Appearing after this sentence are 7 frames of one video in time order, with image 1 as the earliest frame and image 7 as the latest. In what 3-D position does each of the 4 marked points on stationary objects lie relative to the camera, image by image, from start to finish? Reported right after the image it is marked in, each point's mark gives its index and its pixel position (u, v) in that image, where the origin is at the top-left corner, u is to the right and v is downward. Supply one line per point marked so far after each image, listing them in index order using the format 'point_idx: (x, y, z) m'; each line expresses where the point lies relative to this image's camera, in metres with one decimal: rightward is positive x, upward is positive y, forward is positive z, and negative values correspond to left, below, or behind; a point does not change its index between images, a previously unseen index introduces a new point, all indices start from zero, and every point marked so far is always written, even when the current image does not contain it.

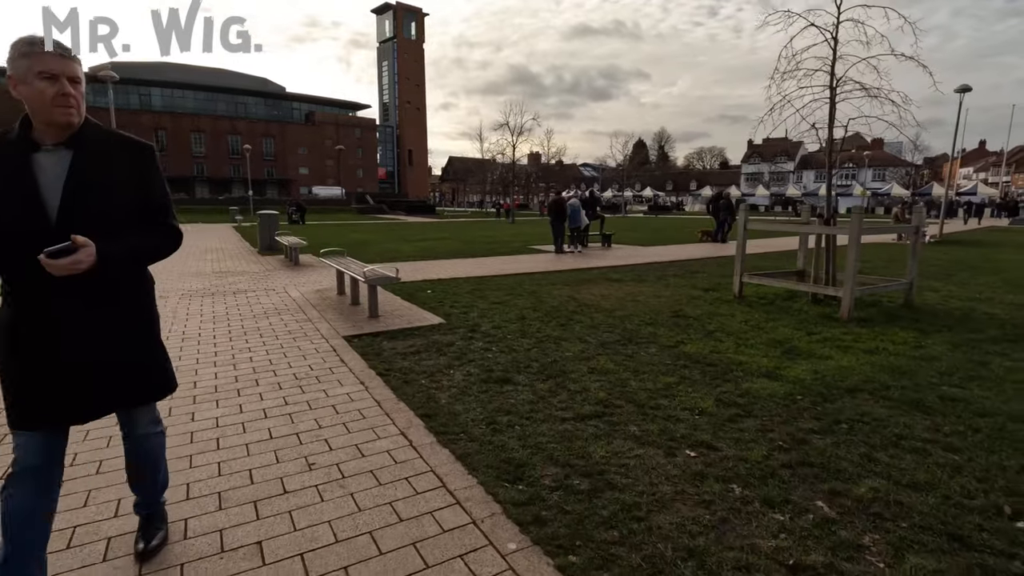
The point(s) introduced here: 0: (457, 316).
0: (-0.8, -0.4, +7.3) m
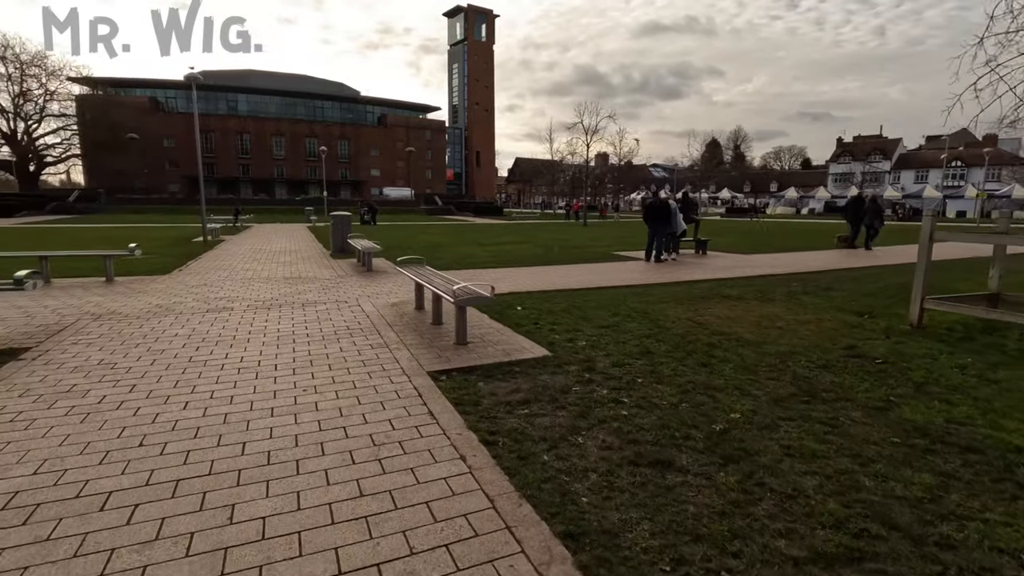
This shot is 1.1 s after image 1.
0: (+0.5, -0.6, +5.9) m
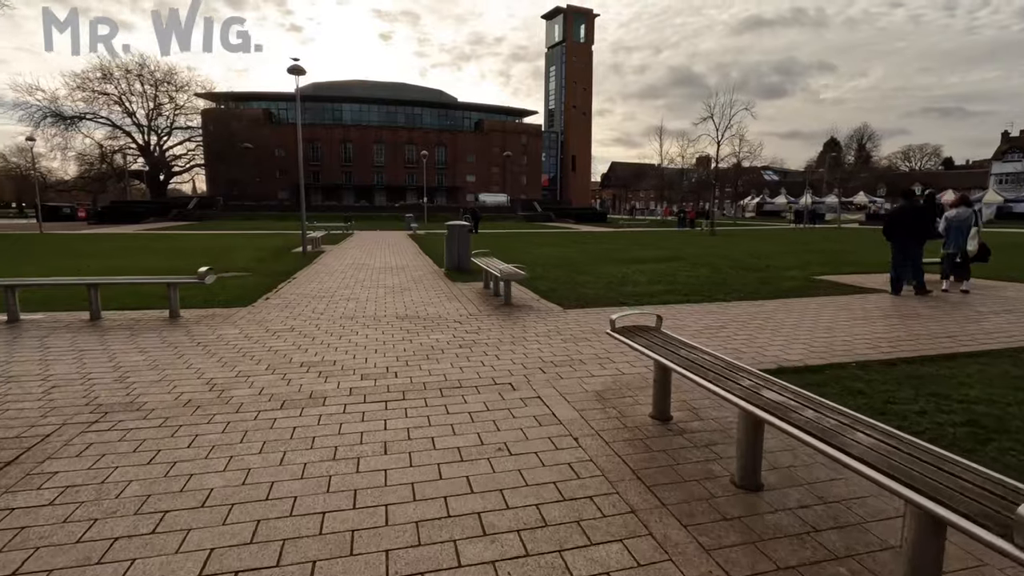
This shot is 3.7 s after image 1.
0: (+2.7, -1.3, +1.8) m
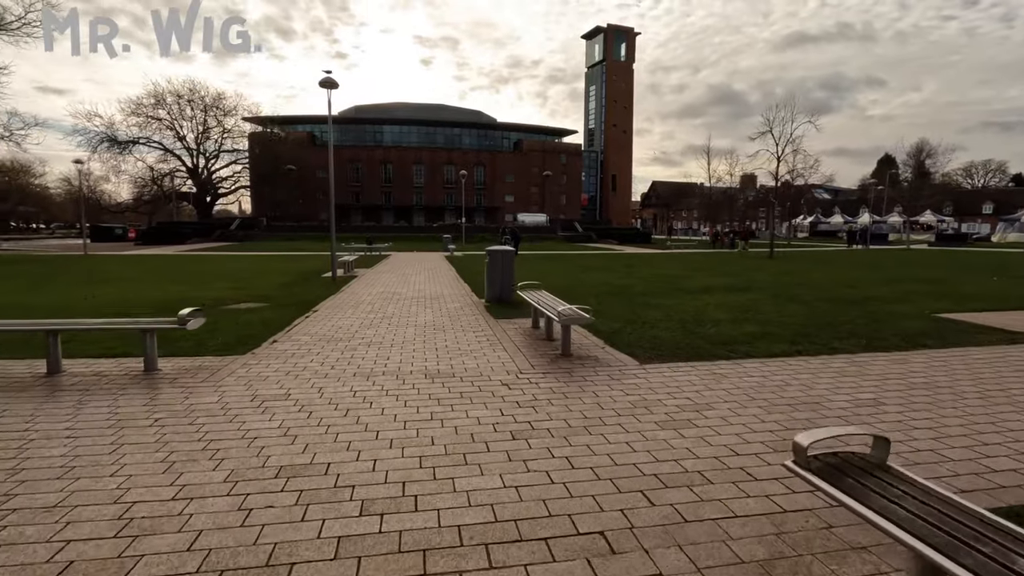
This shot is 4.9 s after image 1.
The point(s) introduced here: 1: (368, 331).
0: (+3.0, -1.7, -0.3) m
1: (-2.4, -0.7, +9.0) m
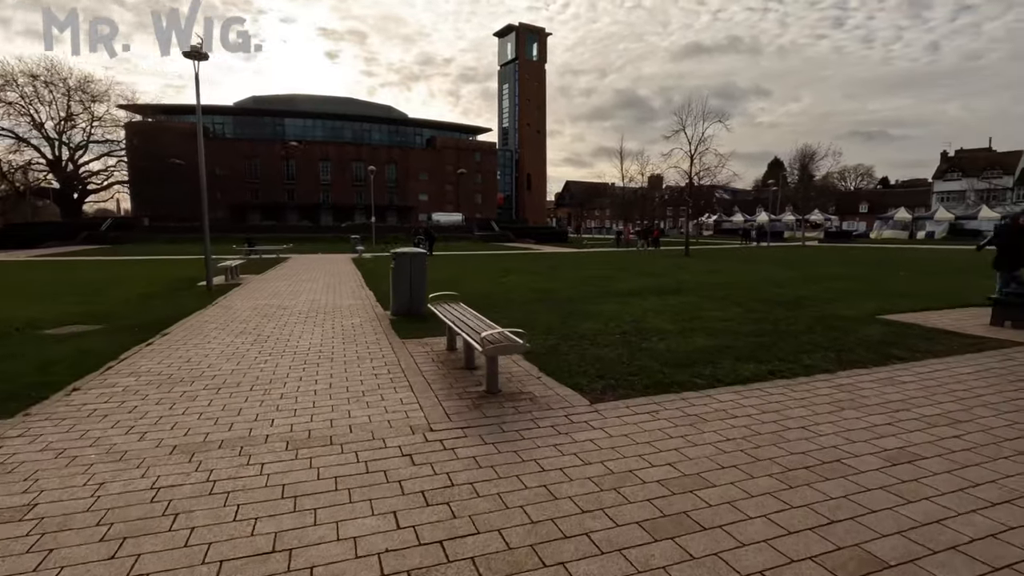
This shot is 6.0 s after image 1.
0: (+3.2, -1.8, -1.7) m
1: (-3.6, -0.9, +6.7) m
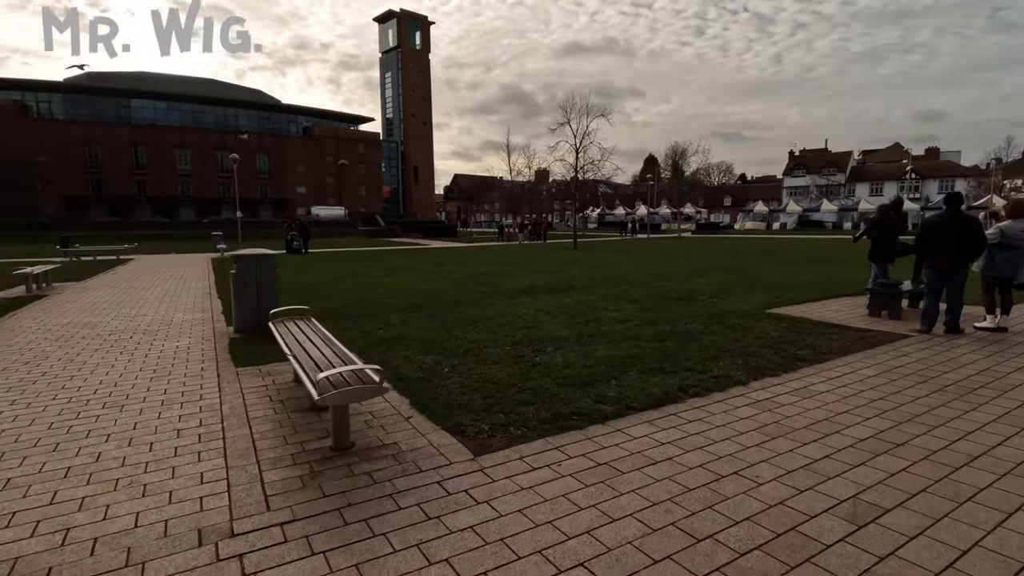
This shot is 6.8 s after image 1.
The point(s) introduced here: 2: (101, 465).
0: (+3.5, -1.9, -2.3) m
1: (-4.9, -1.2, +4.5) m
2: (-3.0, -1.2, +3.9) m
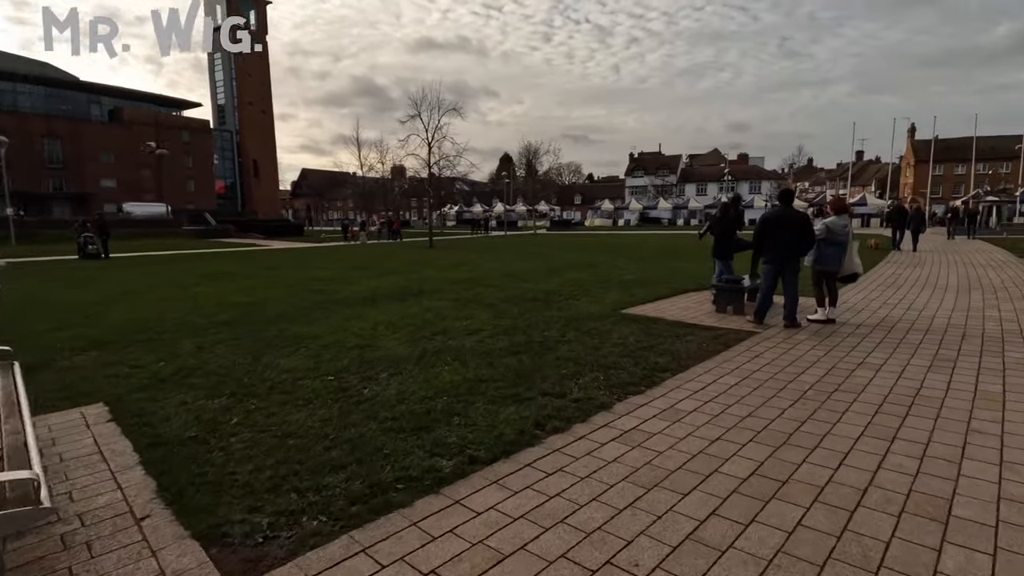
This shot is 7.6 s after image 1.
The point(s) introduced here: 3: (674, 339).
0: (+3.9, -1.9, -2.6) m
1: (-5.9, -1.5, +1.9) m
2: (-3.9, -1.5, +1.8) m
3: (+2.2, -0.7, +7.3) m
